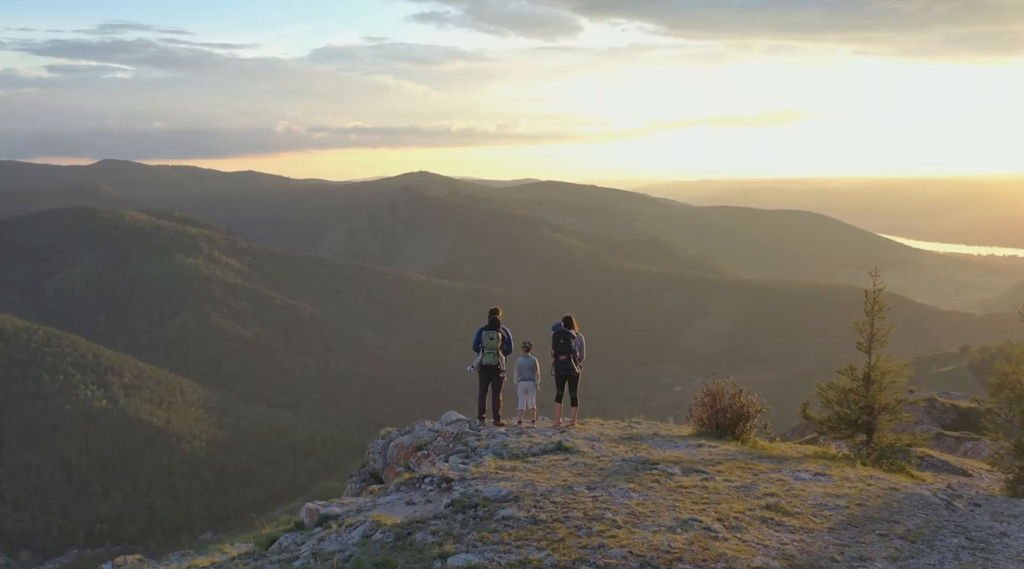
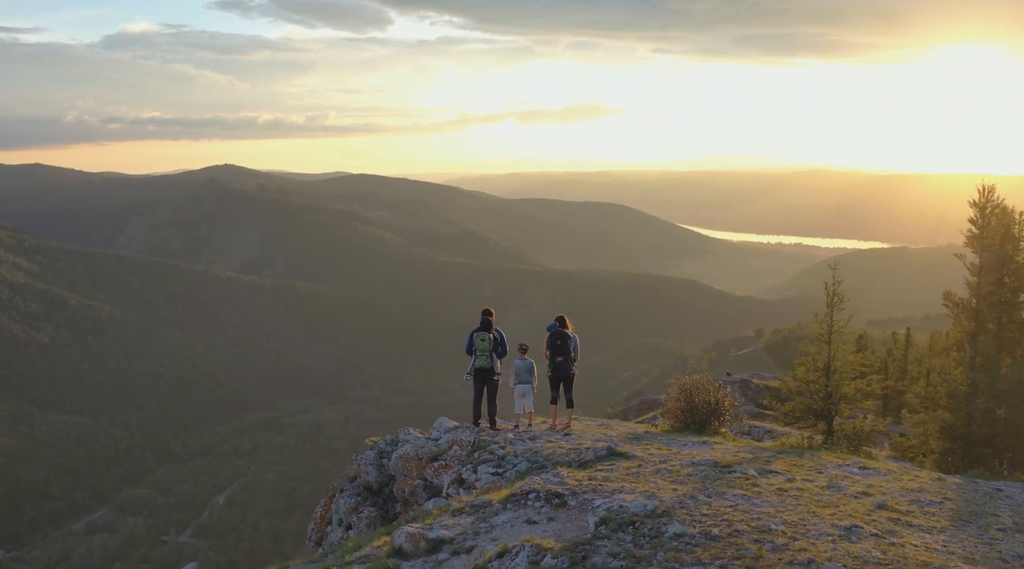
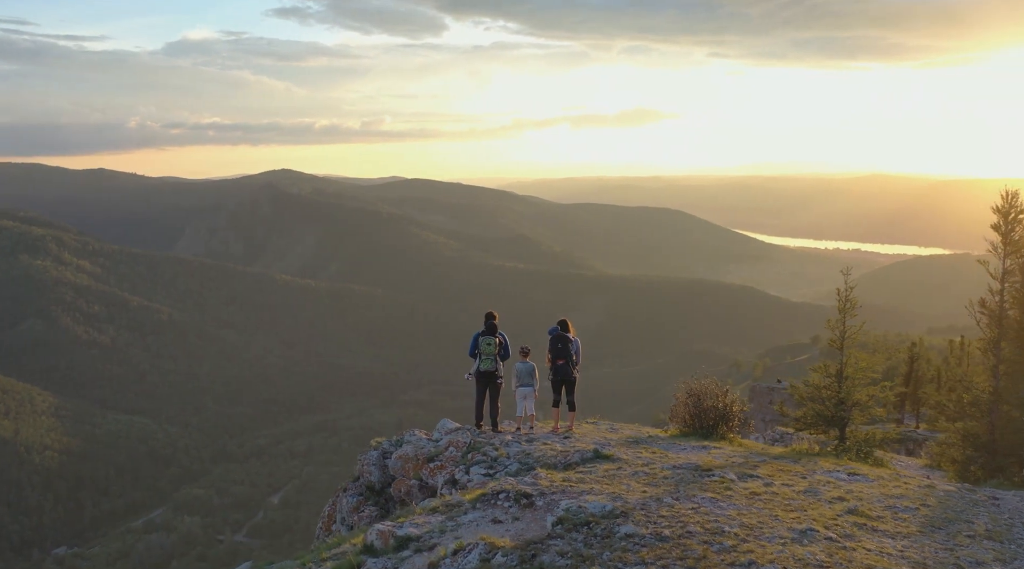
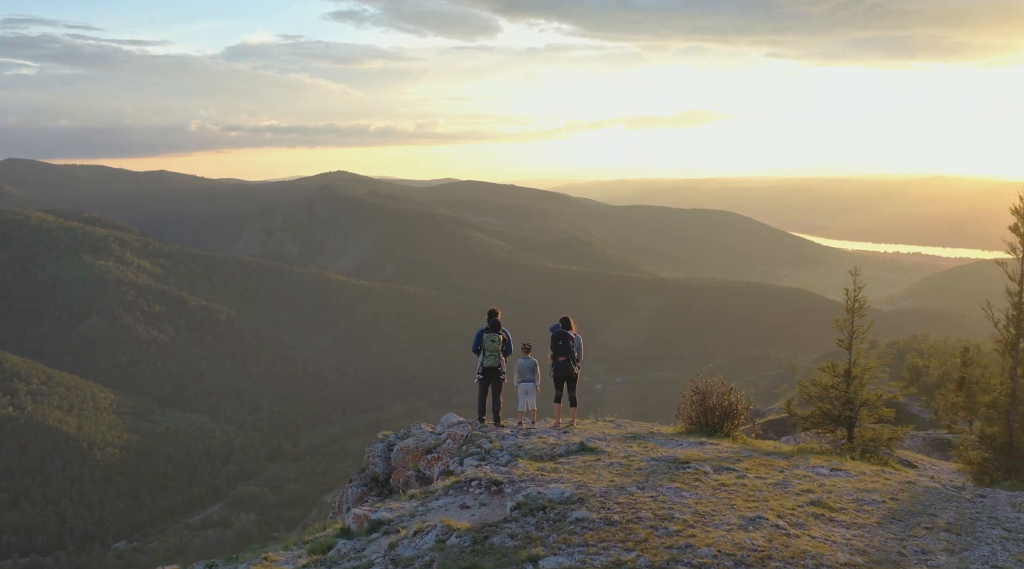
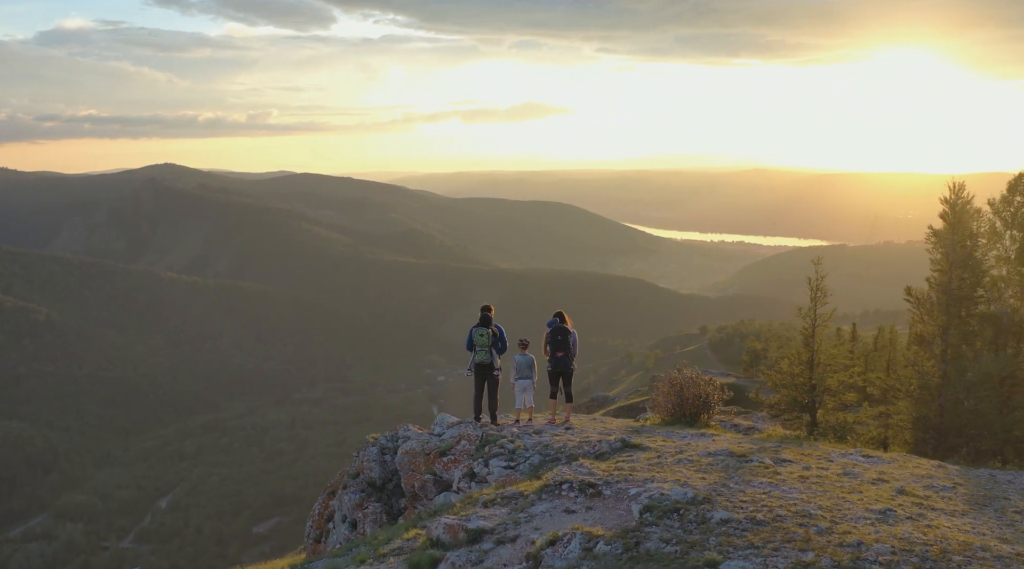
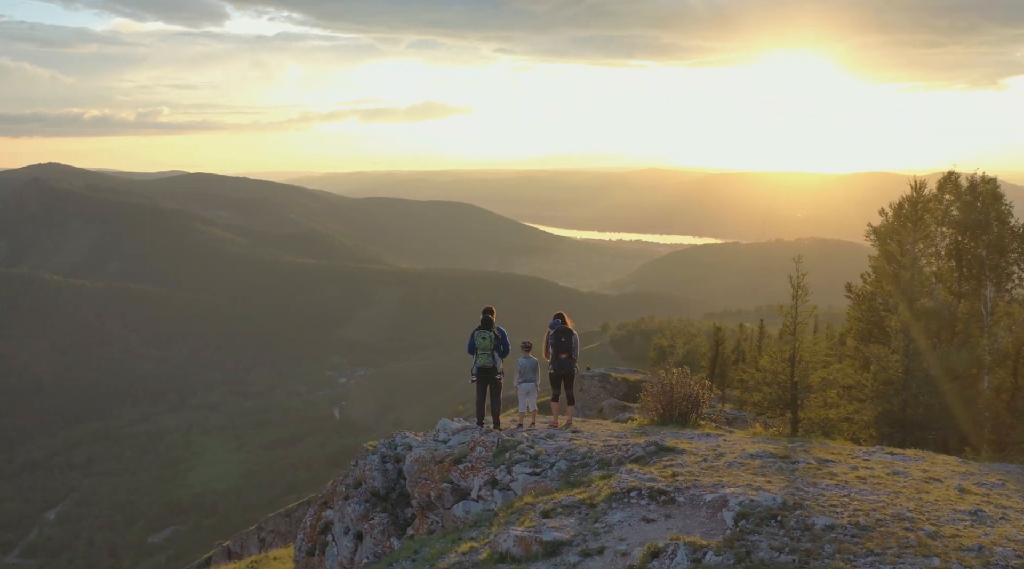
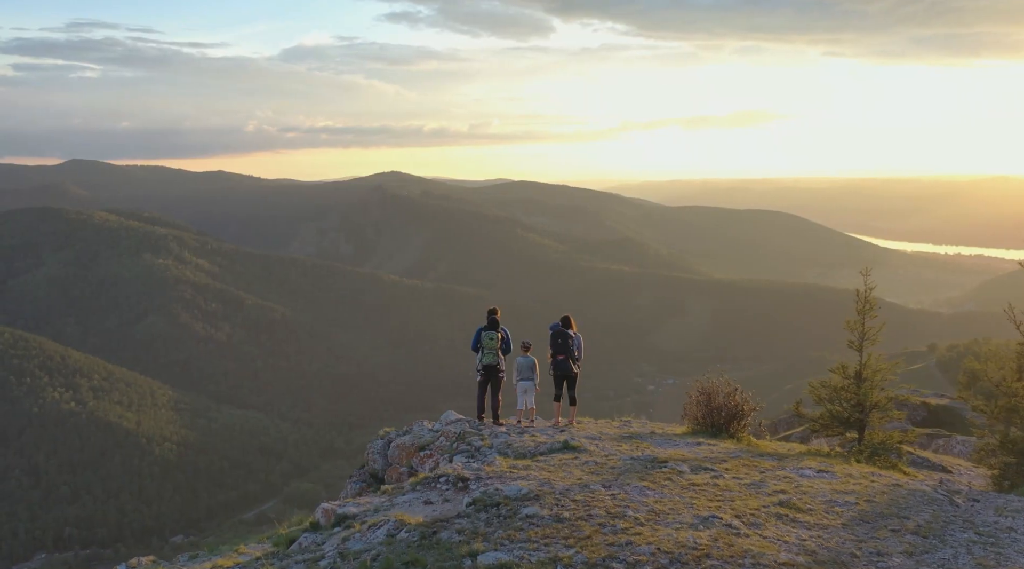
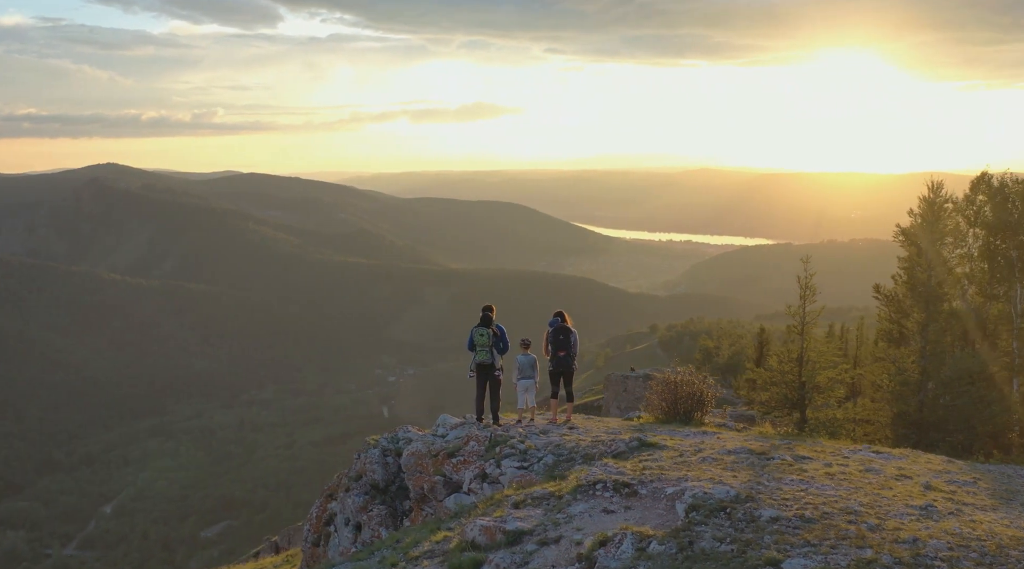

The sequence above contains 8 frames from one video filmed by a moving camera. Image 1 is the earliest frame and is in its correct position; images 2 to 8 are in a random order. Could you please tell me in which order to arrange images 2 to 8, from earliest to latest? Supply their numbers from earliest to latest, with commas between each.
7, 4, 3, 2, 5, 8, 6
